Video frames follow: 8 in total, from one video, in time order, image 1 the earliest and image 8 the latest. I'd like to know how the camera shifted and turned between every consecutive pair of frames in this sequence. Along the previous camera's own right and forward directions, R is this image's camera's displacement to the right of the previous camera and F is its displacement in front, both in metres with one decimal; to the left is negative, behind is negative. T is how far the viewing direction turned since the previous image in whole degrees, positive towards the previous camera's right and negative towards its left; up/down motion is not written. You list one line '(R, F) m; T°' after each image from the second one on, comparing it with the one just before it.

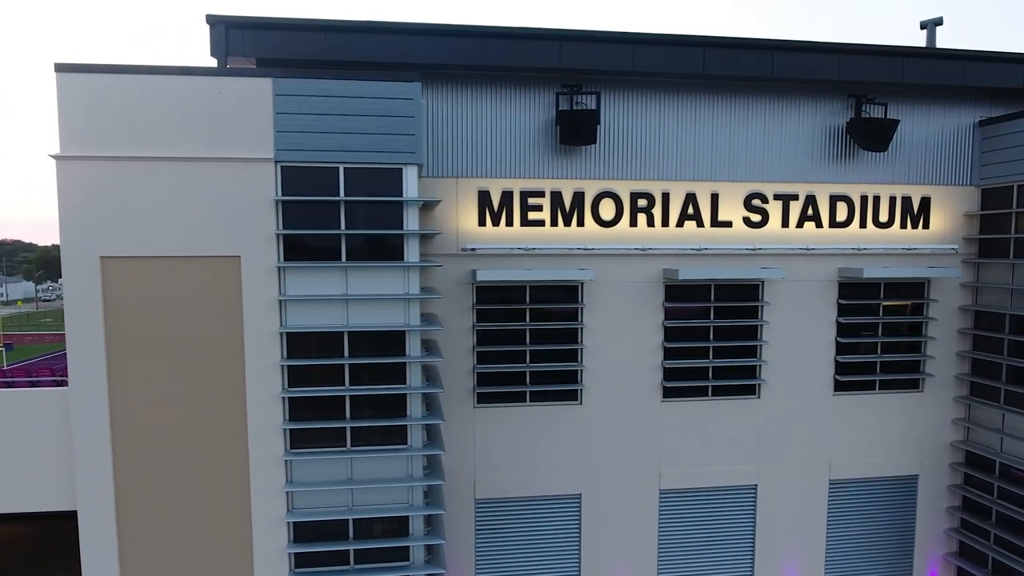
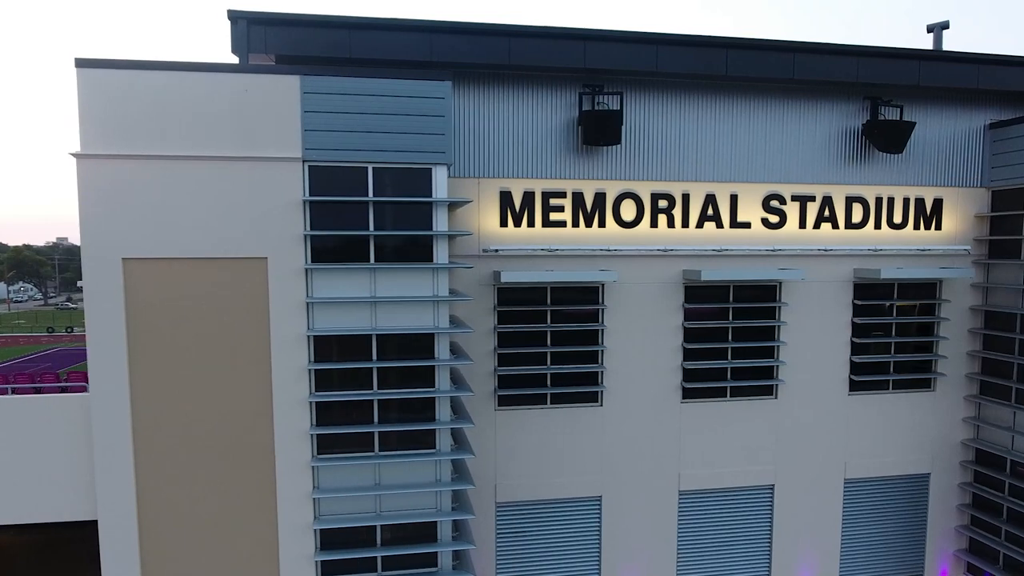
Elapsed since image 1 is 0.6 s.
(-0.7, +0.1) m; +2°
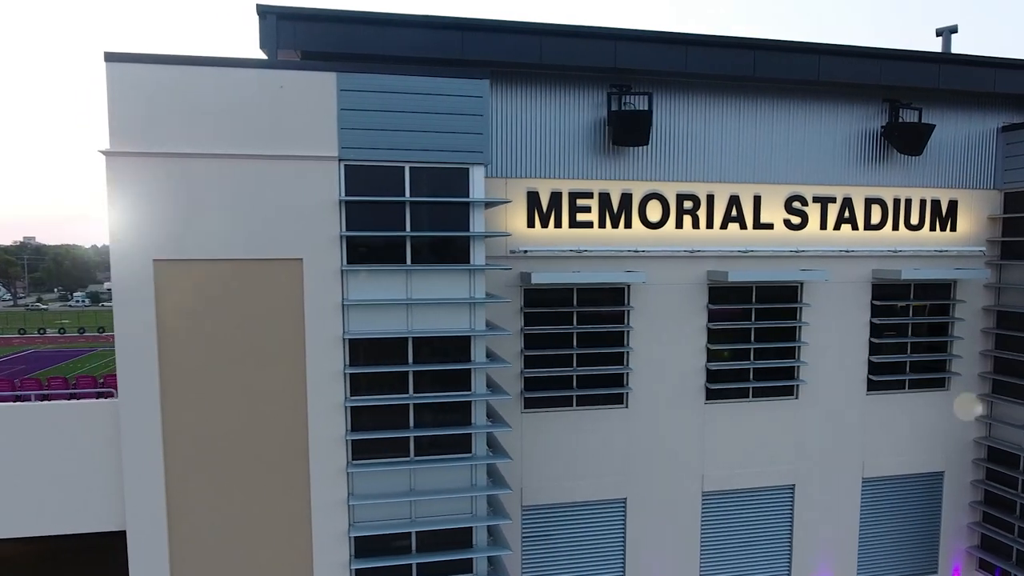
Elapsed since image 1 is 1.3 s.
(-0.8, +0.1) m; +2°
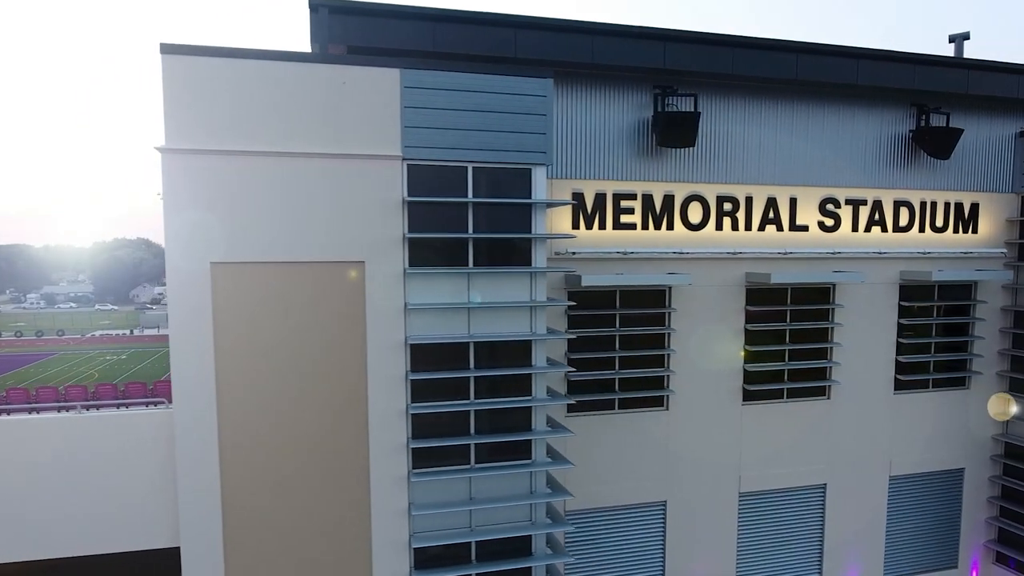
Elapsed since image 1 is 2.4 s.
(-1.3, +0.2) m; +3°
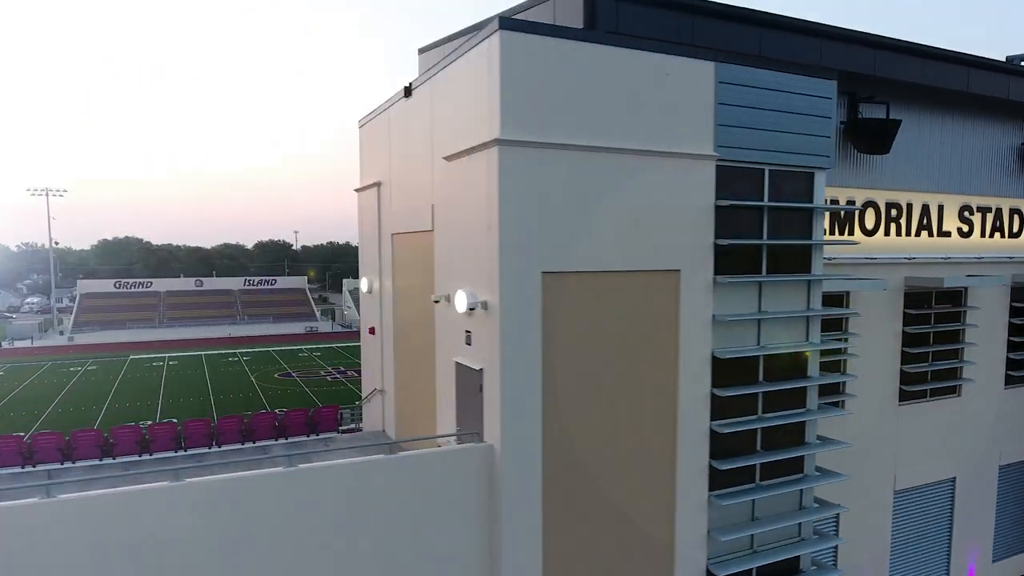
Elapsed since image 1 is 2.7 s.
(-5.0, +1.2) m; +10°
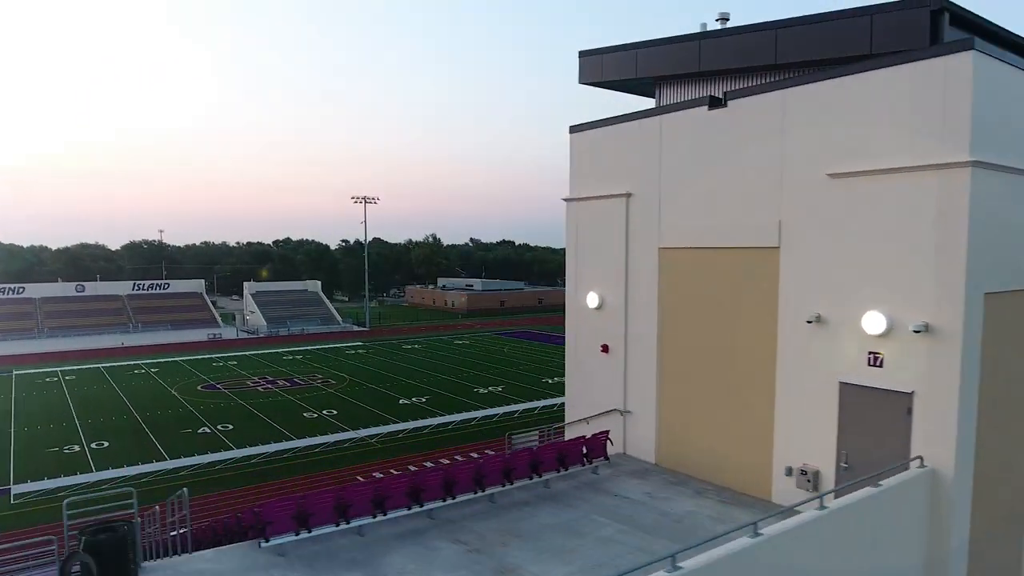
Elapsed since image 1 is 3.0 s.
(-5.5, +1.0) m; +10°
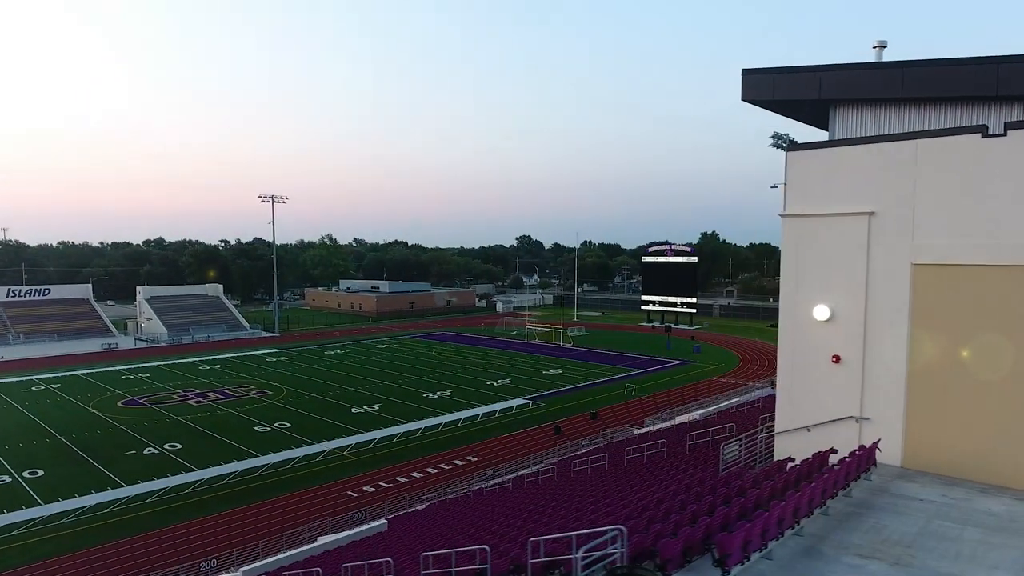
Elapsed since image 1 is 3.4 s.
(-5.6, +0.5) m; +10°
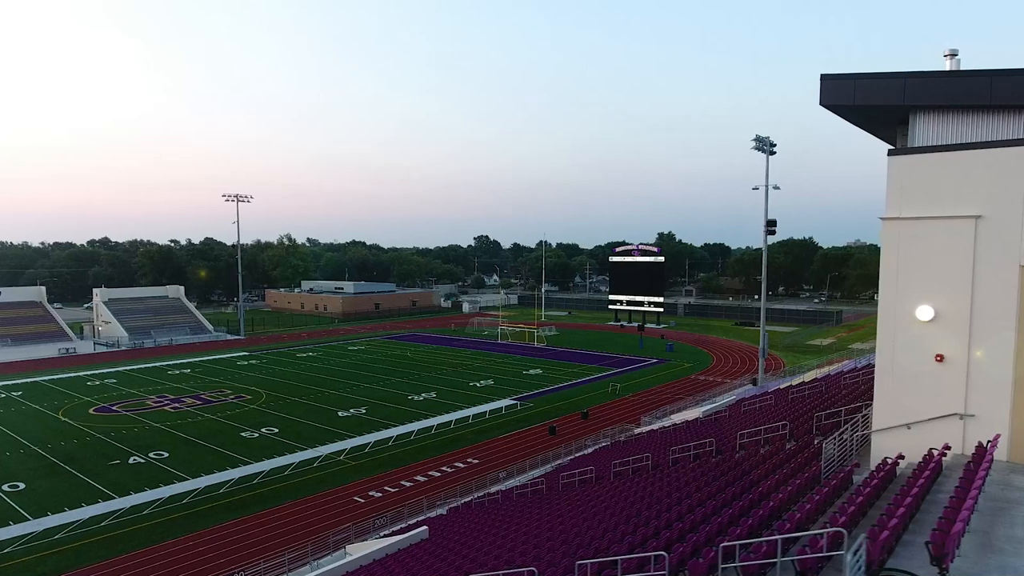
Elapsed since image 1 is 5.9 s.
(-2.6, +0.2) m; +4°
